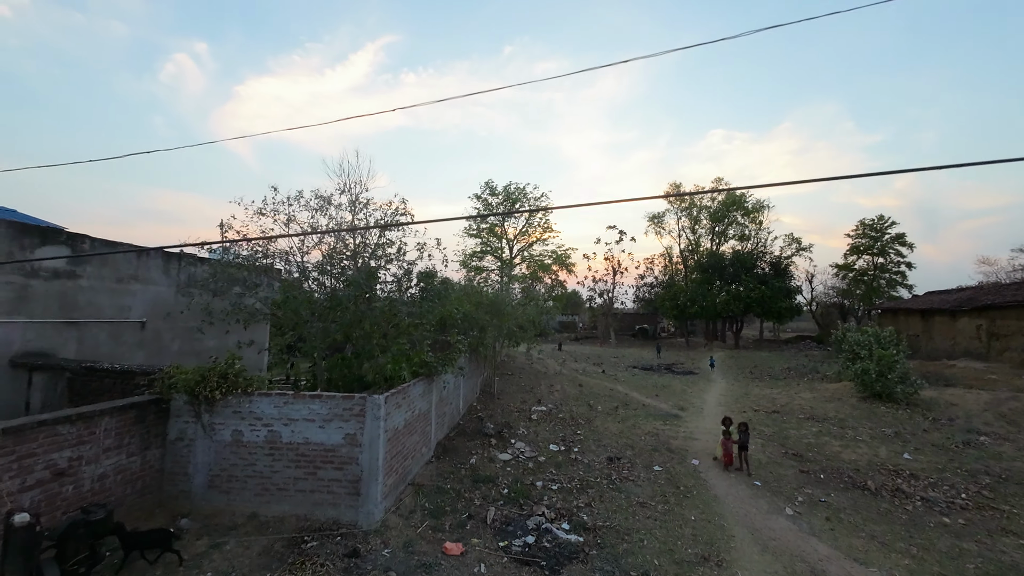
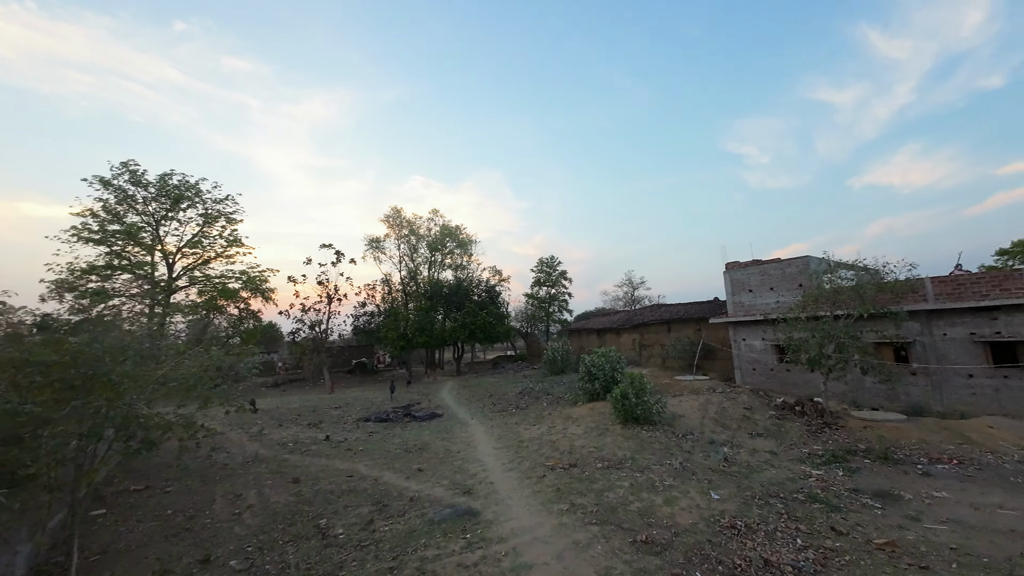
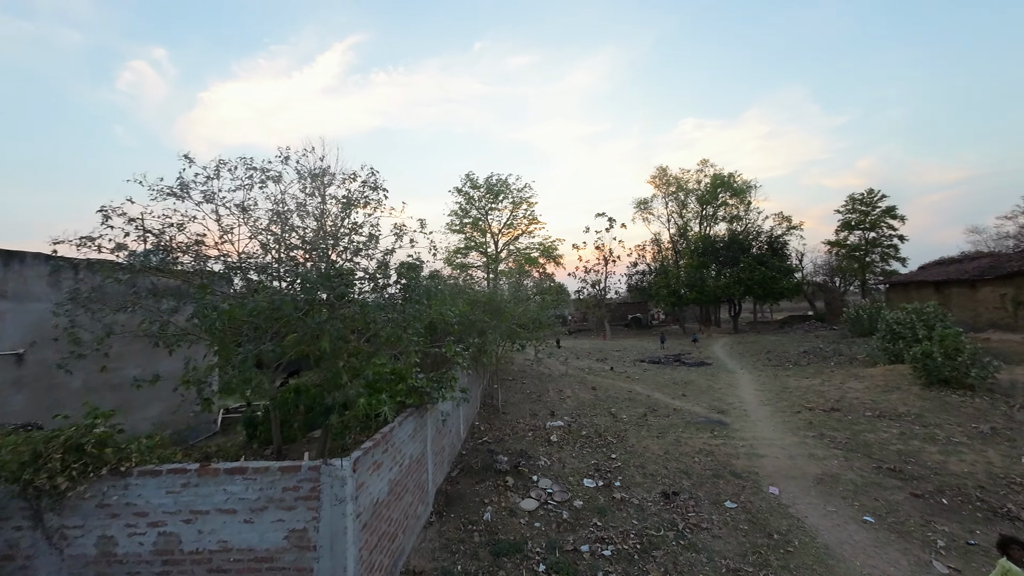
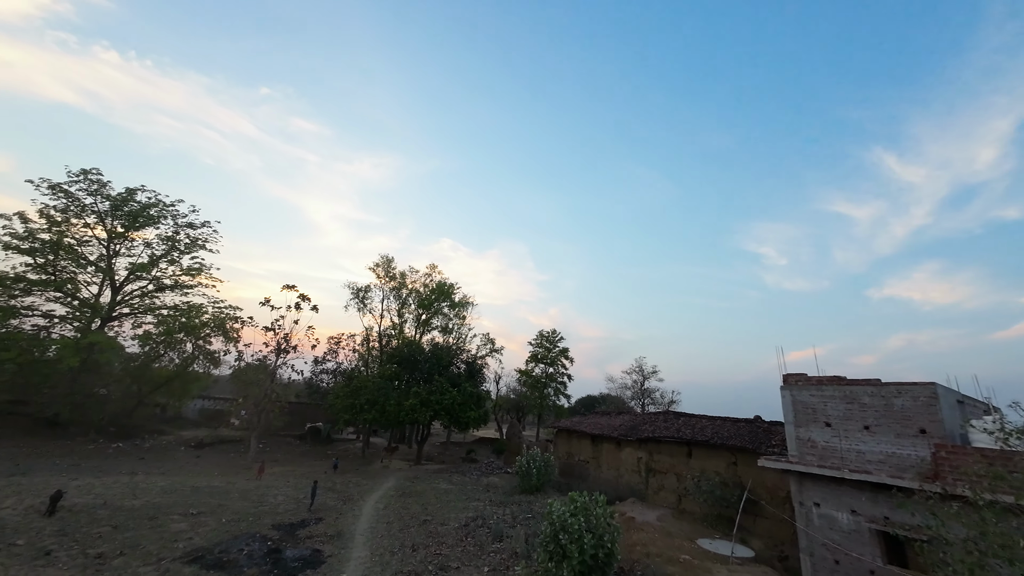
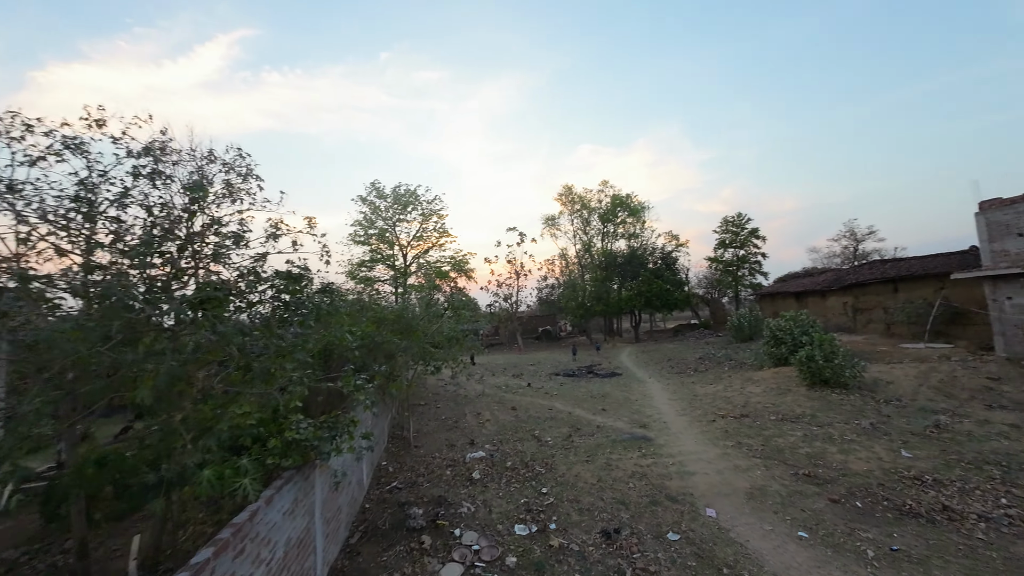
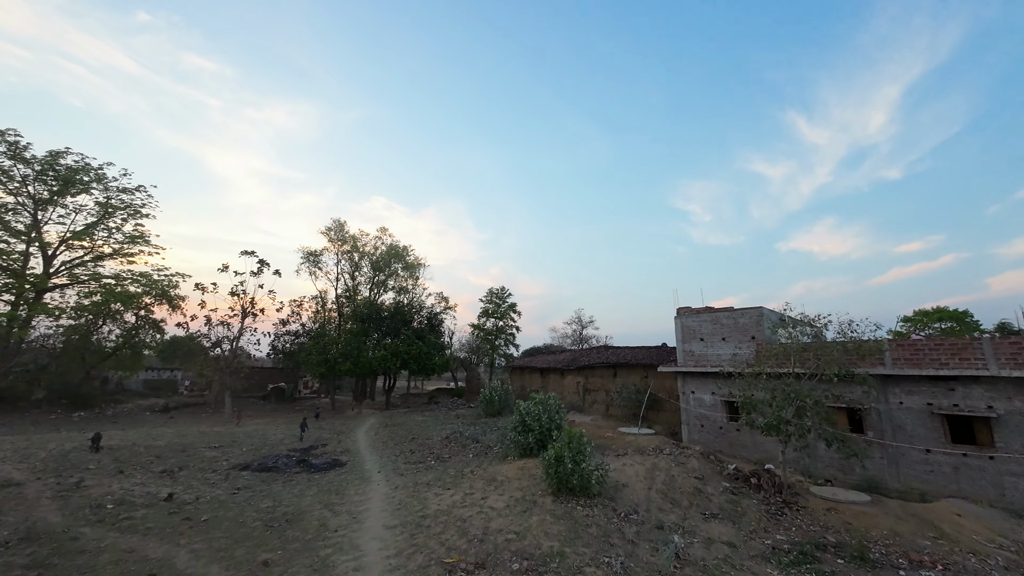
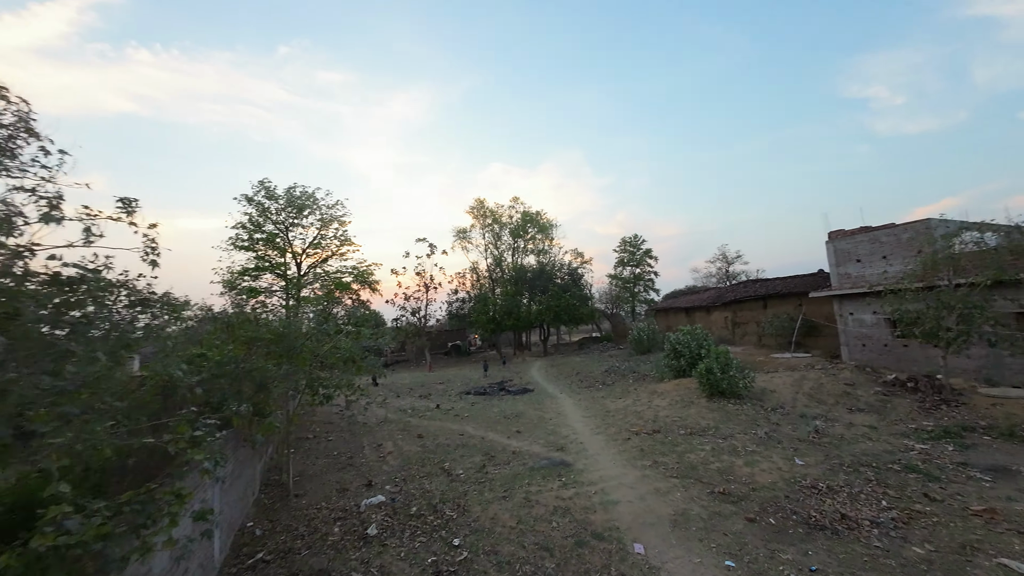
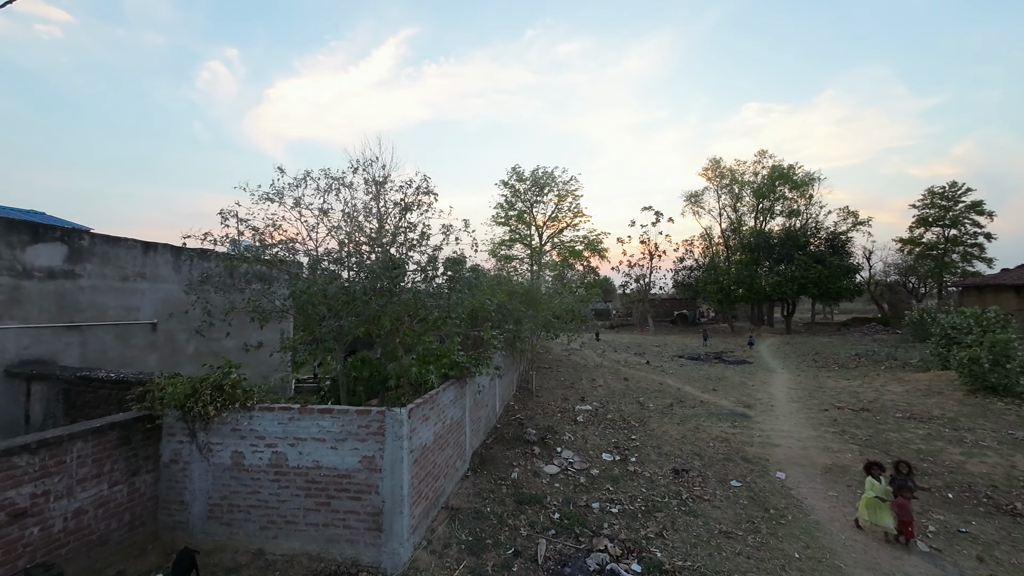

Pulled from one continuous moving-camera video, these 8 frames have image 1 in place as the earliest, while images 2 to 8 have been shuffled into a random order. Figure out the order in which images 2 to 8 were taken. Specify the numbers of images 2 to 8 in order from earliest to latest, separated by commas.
8, 3, 5, 7, 2, 6, 4
